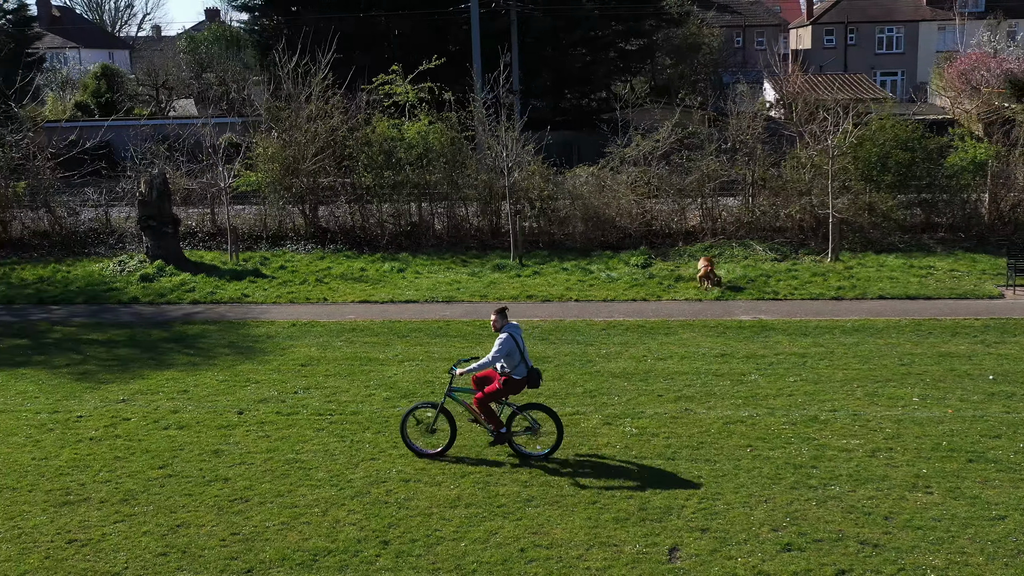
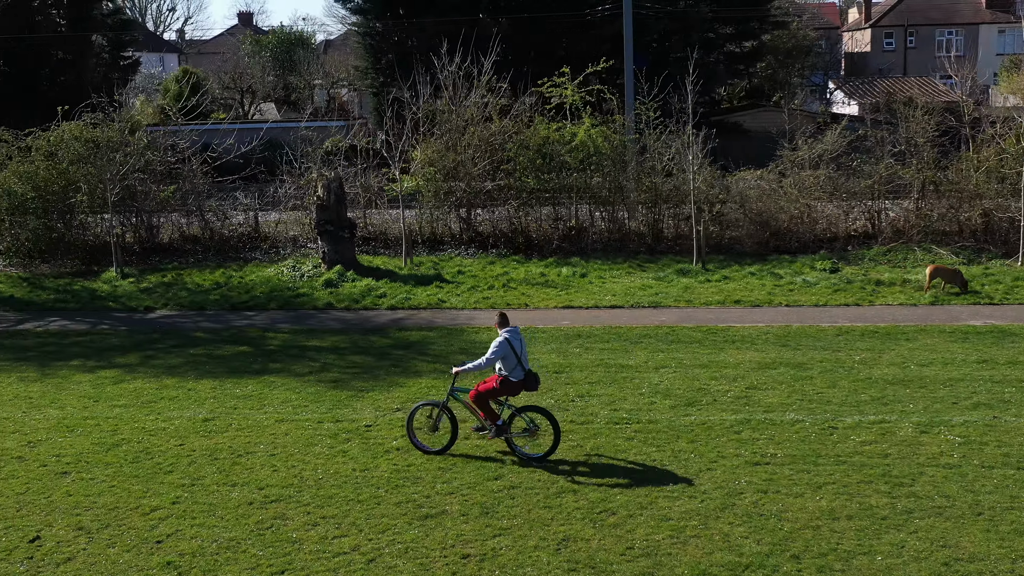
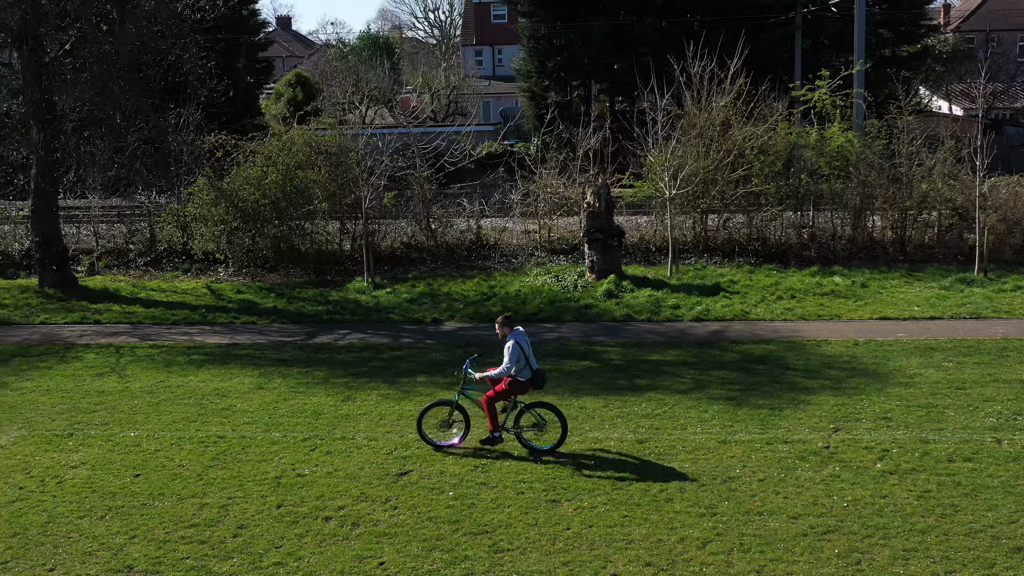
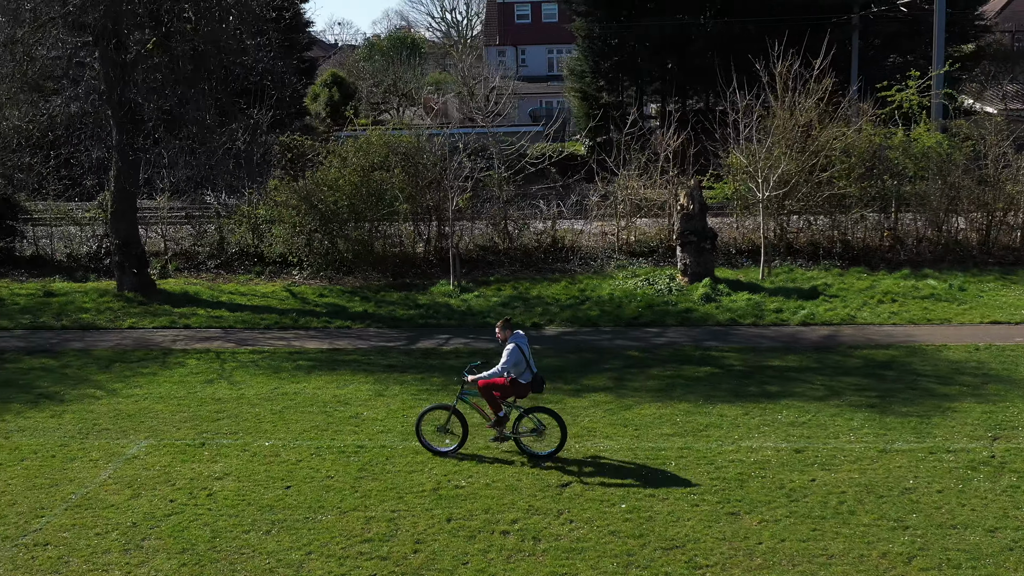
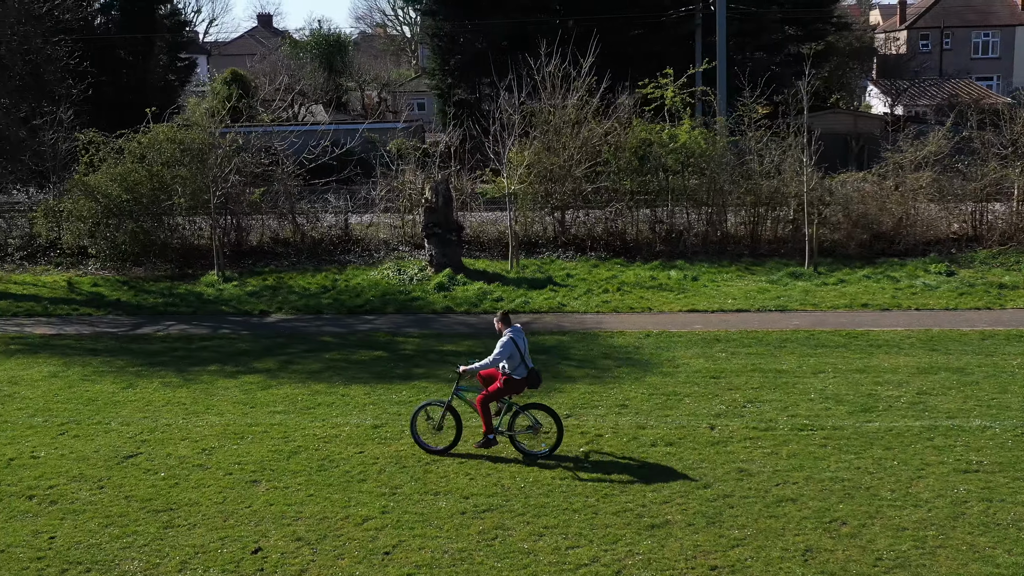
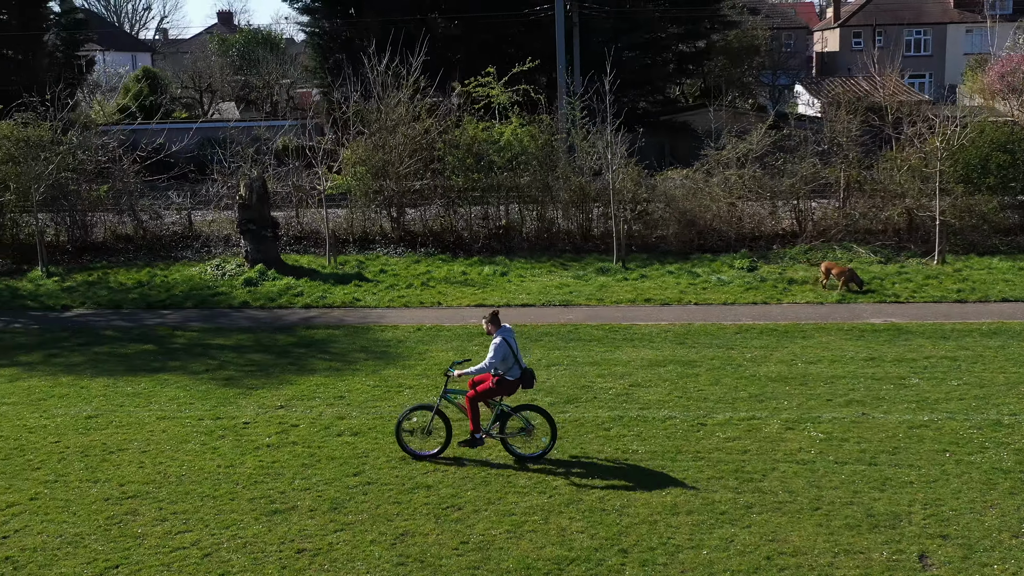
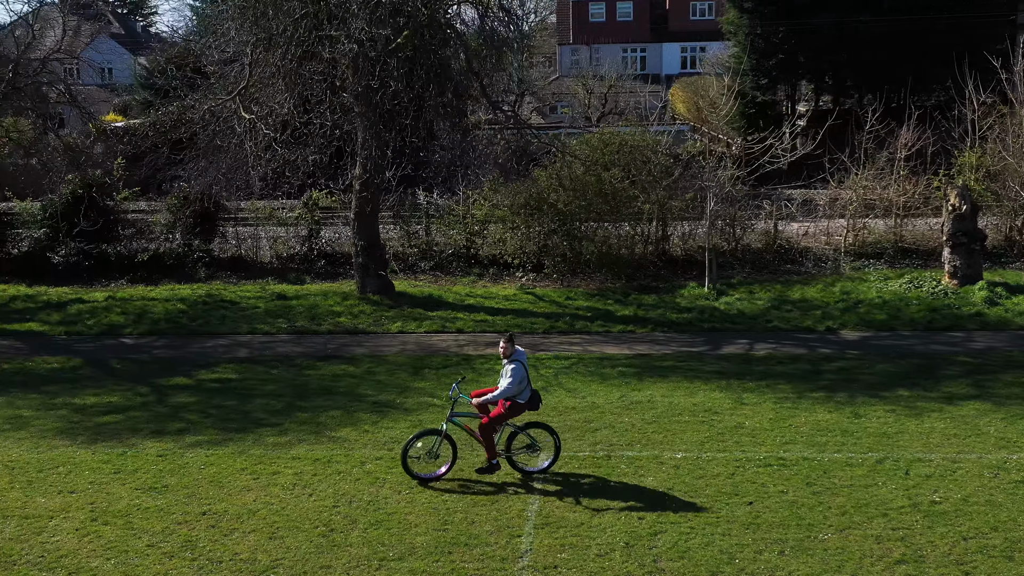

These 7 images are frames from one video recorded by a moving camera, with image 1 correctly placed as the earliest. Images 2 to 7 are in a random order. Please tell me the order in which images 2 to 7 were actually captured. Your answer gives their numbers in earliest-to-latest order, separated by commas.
6, 2, 5, 3, 4, 7
